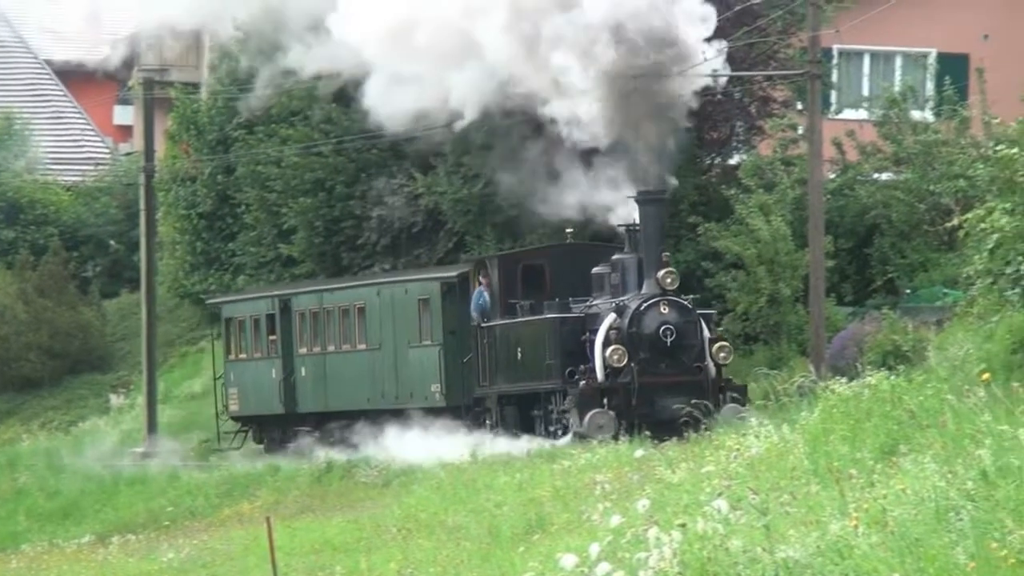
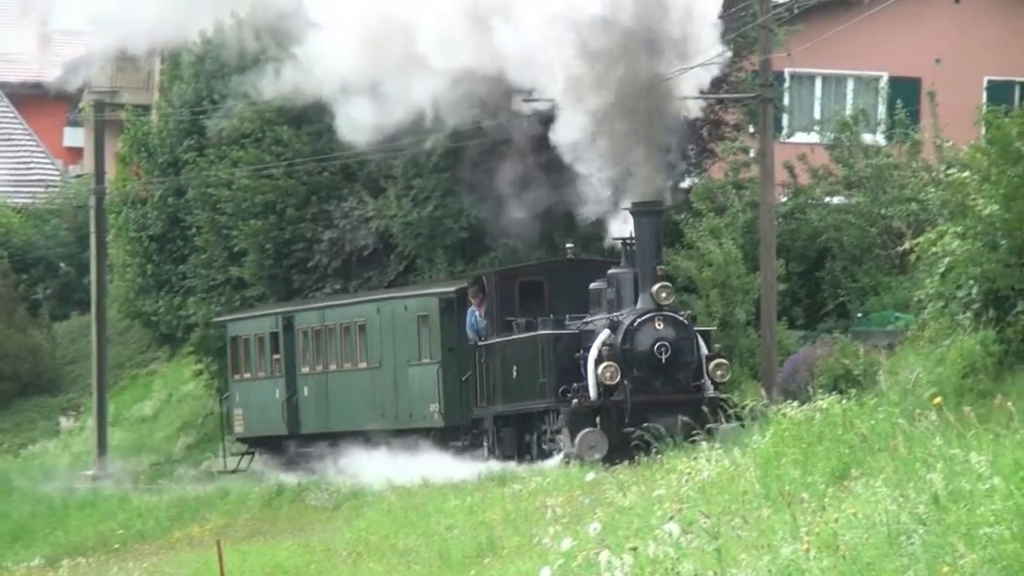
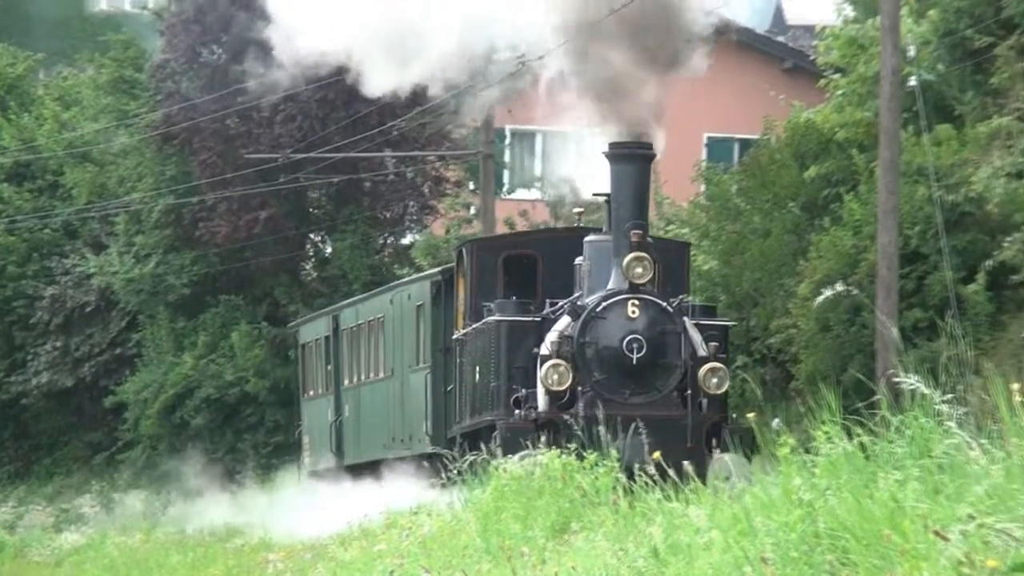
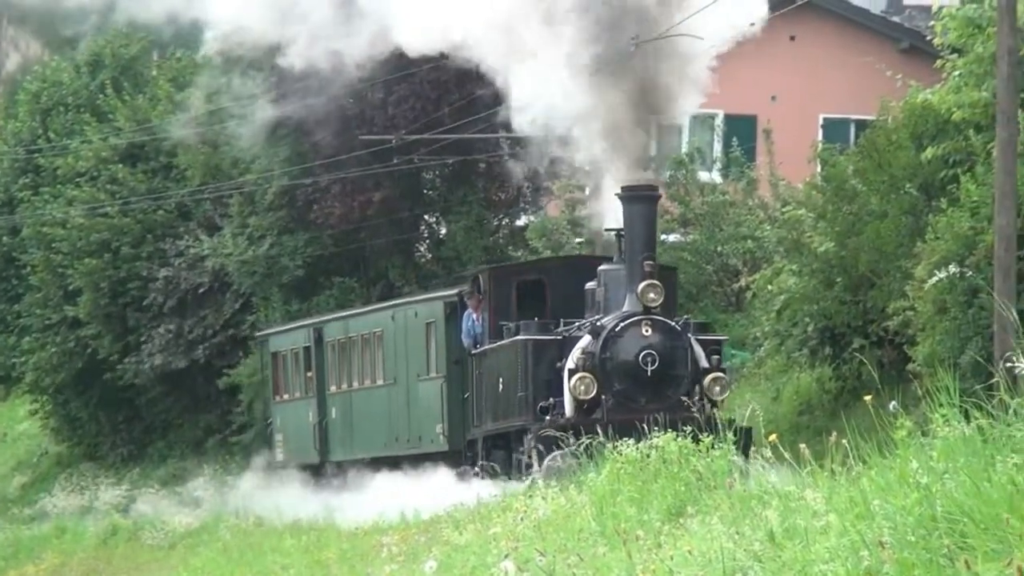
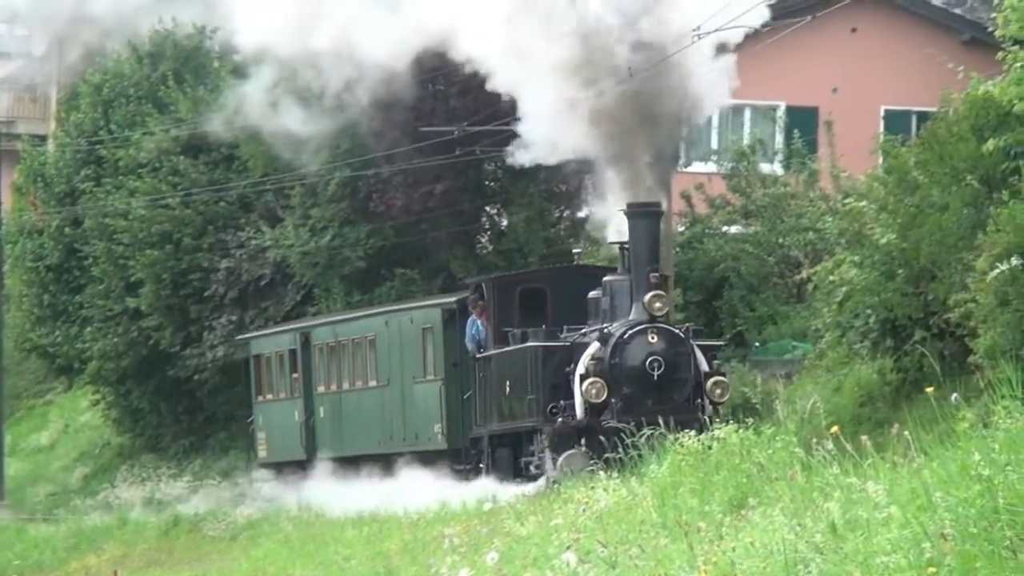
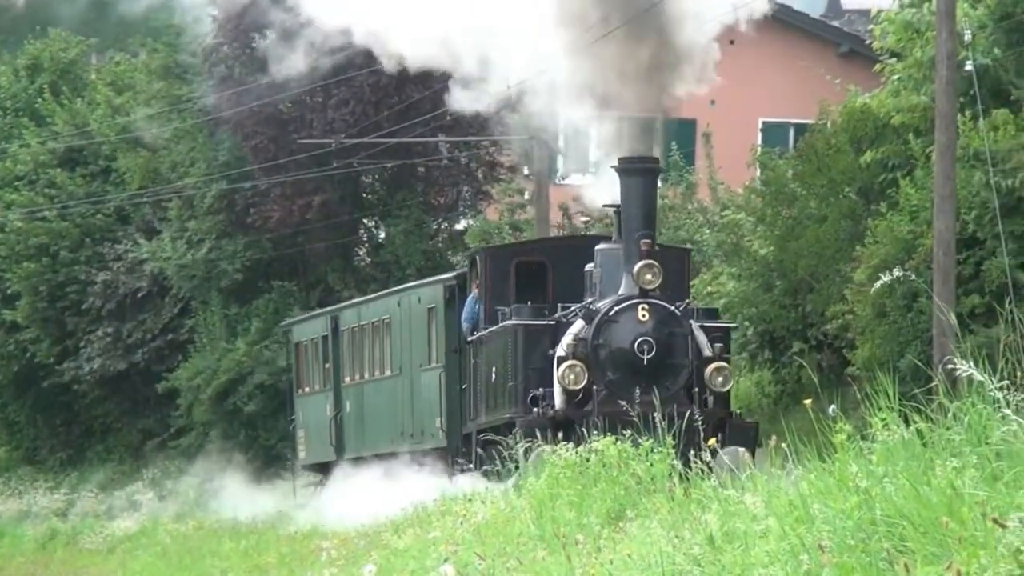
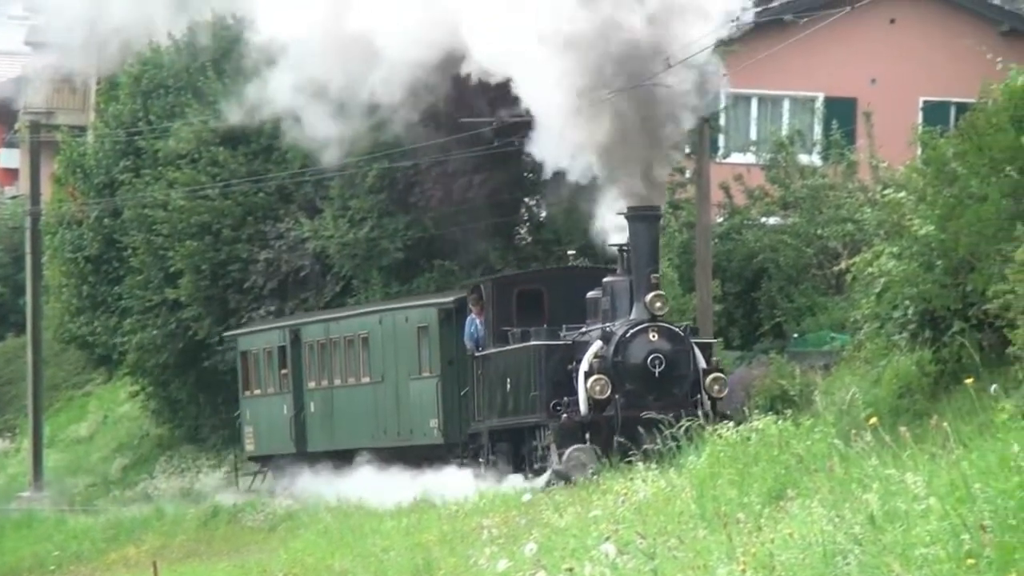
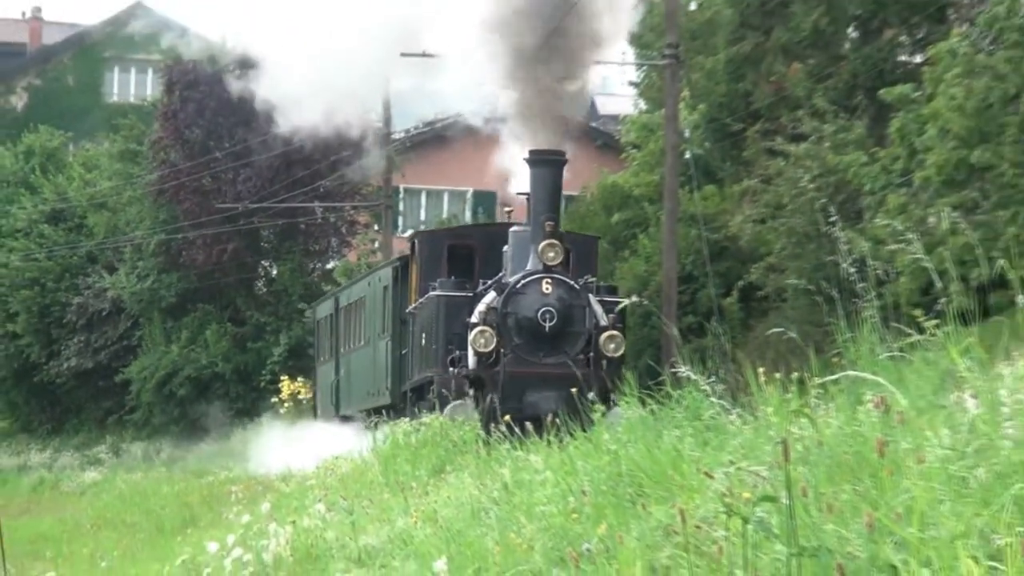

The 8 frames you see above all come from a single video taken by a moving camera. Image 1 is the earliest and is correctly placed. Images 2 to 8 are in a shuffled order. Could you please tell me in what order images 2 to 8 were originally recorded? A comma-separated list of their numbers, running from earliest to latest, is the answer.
2, 7, 5, 4, 6, 3, 8
